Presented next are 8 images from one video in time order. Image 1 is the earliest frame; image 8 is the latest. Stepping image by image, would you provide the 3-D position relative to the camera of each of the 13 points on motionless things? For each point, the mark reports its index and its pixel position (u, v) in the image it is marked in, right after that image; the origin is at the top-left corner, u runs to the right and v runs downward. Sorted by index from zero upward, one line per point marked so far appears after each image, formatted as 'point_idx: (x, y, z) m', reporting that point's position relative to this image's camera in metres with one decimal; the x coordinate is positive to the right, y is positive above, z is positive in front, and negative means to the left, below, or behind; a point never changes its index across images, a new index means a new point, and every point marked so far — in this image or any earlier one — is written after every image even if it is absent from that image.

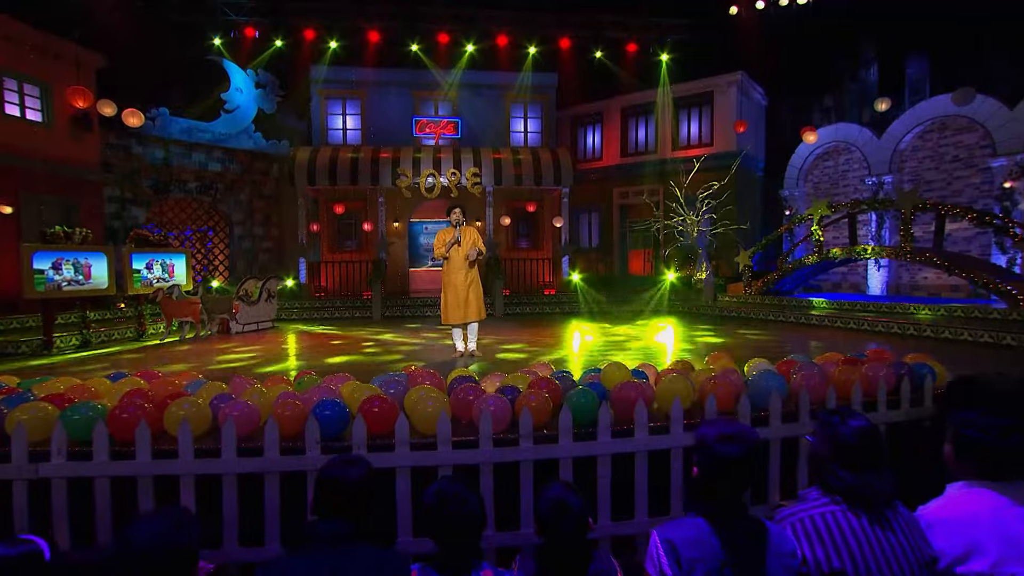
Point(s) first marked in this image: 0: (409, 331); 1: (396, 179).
0: (-2.0, -0.8, +16.6) m
1: (-2.6, +2.5, +19.6) m
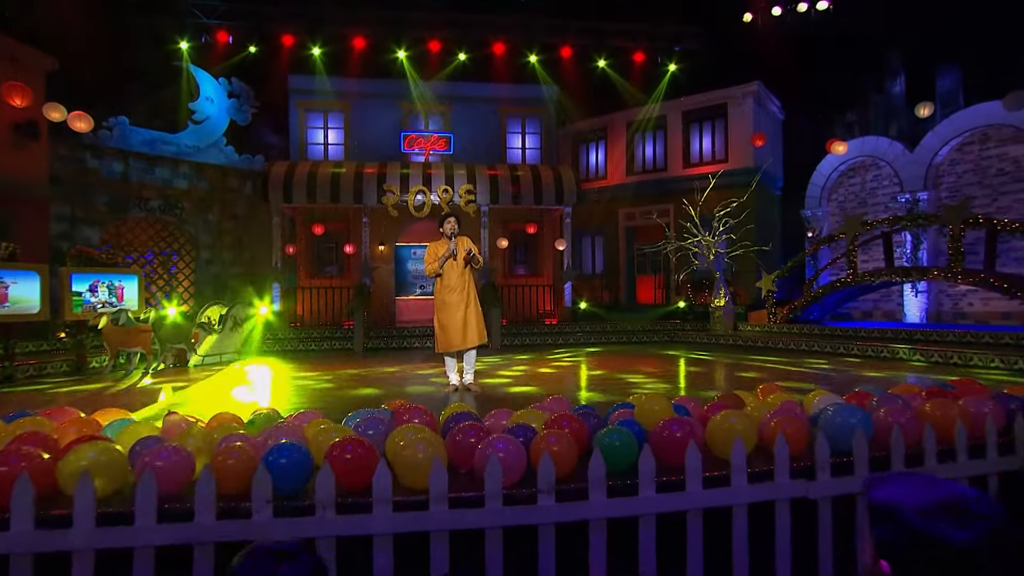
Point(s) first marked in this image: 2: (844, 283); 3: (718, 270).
0: (-2.0, -1.3, +14.6) m
1: (-2.7, +1.9, +17.8) m
2: (+6.2, +0.1, +15.9) m
3: (+4.1, +0.3, +17.1) m
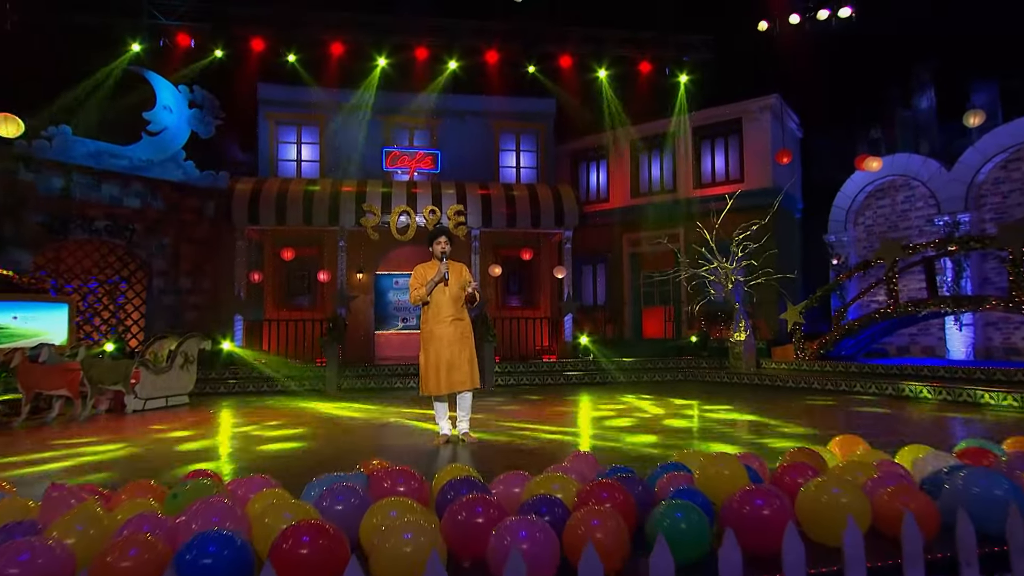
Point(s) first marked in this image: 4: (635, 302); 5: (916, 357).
0: (-2.0, -1.8, +12.5) m
1: (-2.8, +1.3, +15.8) m
2: (+6.1, -0.4, +14.1) m
3: (+4.0, -0.2, +15.3) m
4: (+2.6, -0.3, +17.6) m
5: (+7.2, -1.2, +15.3) m
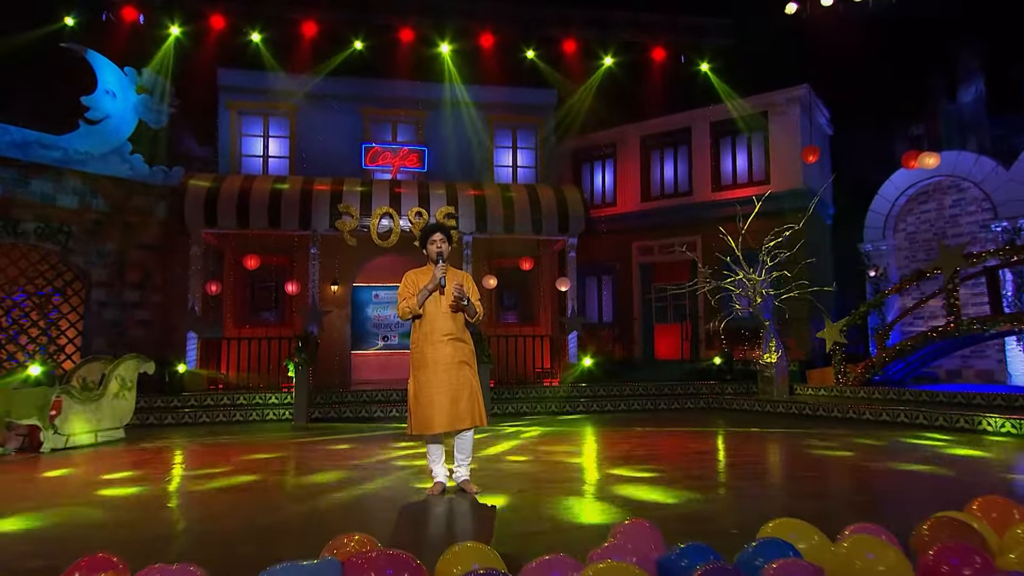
0: (-2.0, -1.9, +10.4) m
1: (-2.8, +1.1, +13.7) m
2: (+6.1, -0.6, +12.2) m
3: (+4.0, -0.5, +13.4) m
4: (+2.5, -0.6, +15.6) m
5: (+7.2, -1.5, +13.4) m
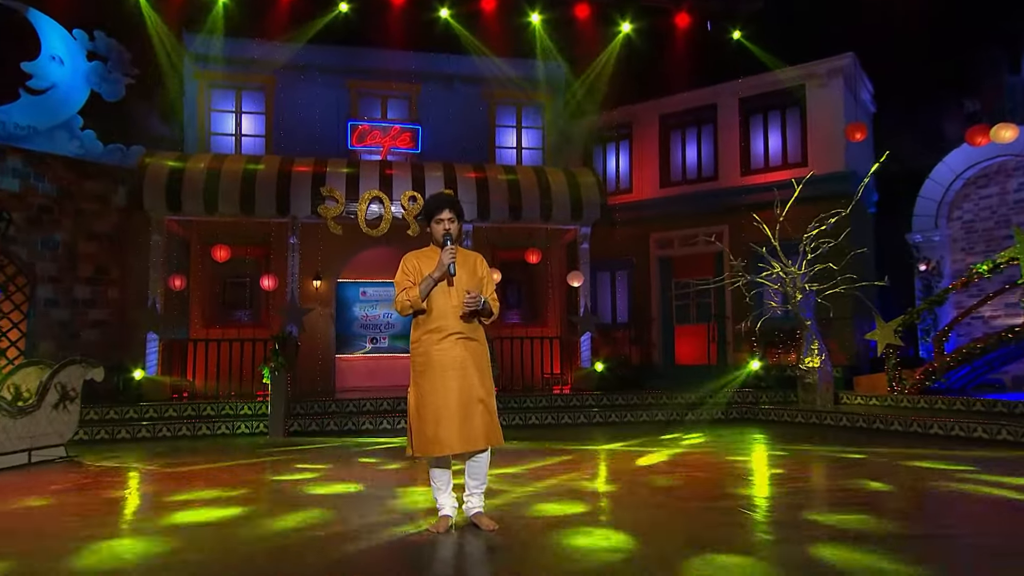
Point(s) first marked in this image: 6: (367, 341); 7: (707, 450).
0: (-1.8, -1.8, +8.7) m
1: (-2.7, +1.2, +12.0) m
2: (+6.3, -0.6, +10.7) m
3: (+4.1, -0.4, +11.8) m
4: (+2.5, -0.5, +14.0) m
5: (+7.3, -1.4, +11.9) m
6: (-2.3, -0.9, +13.7) m
7: (+2.3, -1.9, +10.2) m
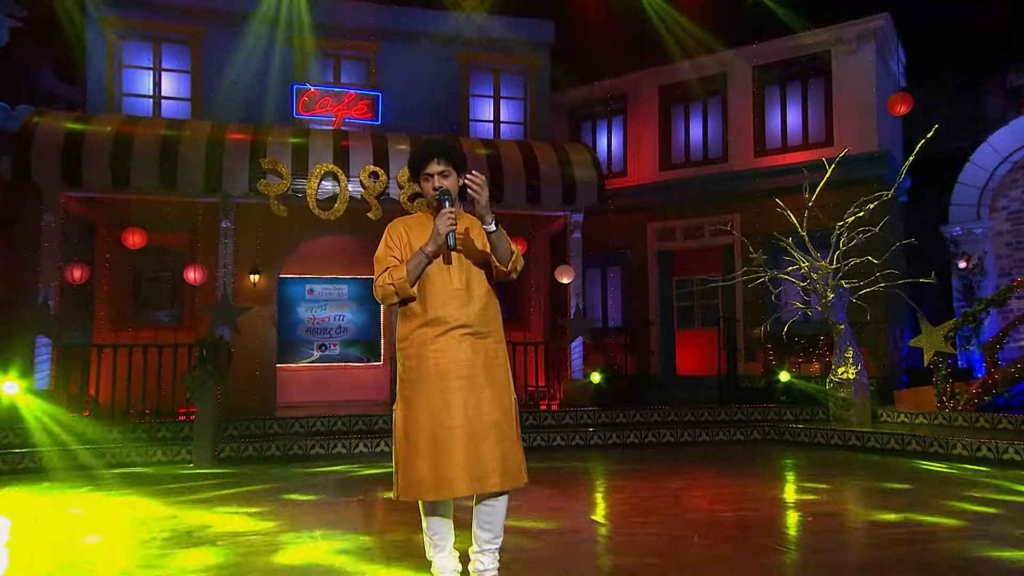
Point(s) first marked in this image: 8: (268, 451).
0: (-1.8, -1.7, +6.5) m
1: (-2.9, +1.2, +9.8) m
2: (+6.1, -0.5, +9.0) m
3: (+3.9, -0.4, +10.0) m
4: (+2.2, -0.5, +12.1) m
5: (+7.1, -1.4, +10.3) m
6: (-2.6, -0.8, +11.4) m
7: (+2.2, -1.9, +8.3) m
8: (-2.6, -1.7, +9.0) m
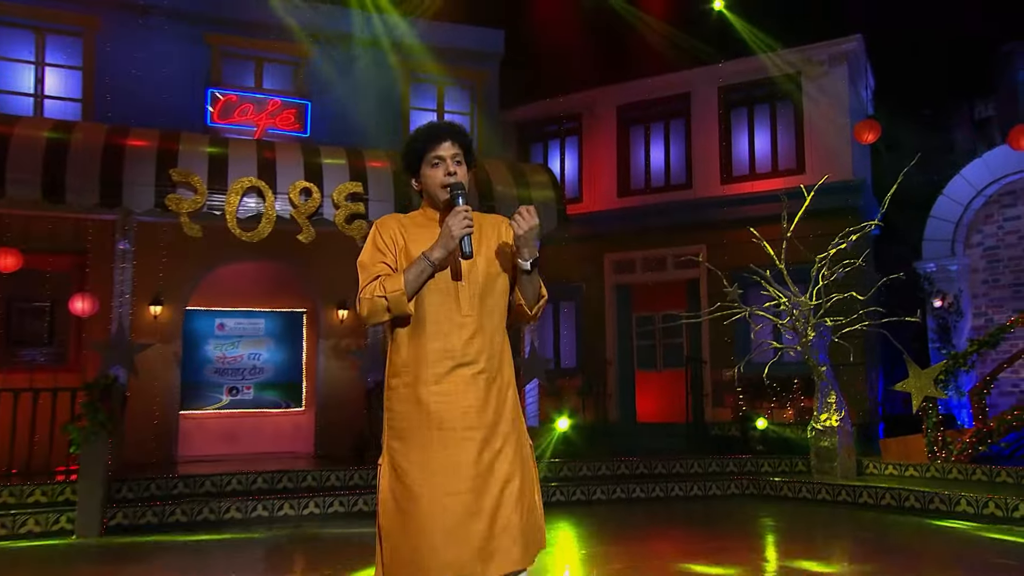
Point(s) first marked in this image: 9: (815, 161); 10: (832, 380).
0: (-1.8, -1.9, +5.0) m
1: (-3.3, +0.9, +8.2) m
2: (+5.7, -1.0, +8.4) m
3: (+3.4, -0.8, +9.1) m
4: (+1.5, -1.0, +11.0) m
5: (+6.5, -1.8, +9.7) m
6: (-3.3, -1.2, +9.8) m
7: (+1.9, -2.2, +7.2) m
8: (-2.9, -2.0, +7.4) m
9: (+3.7, +1.5, +10.3) m
10: (+3.5, -1.0, +9.3) m
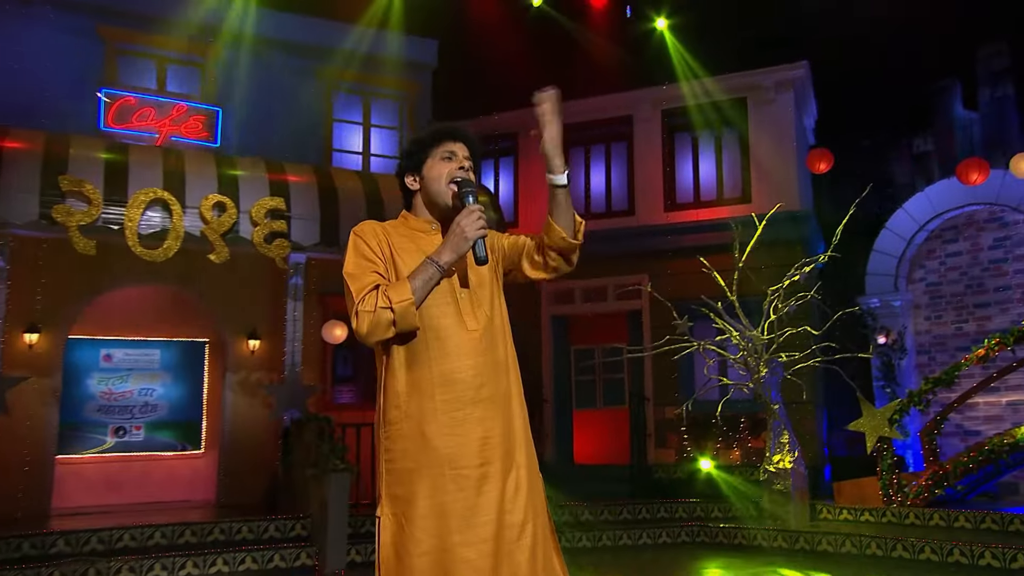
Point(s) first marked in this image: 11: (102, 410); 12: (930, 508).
0: (-2.0, -2.1, +3.9) m
1: (-3.8, +0.7, +7.0) m
2: (+5.2, -1.3, +8.2) m
3: (+2.7, -1.1, +8.7) m
4: (+0.6, -1.3, +10.3) m
5: (+5.8, -2.3, +9.6) m
6: (-3.9, -1.5, +8.5) m
7: (+1.5, -2.5, +6.5) m
8: (-3.3, -2.2, +6.1) m
9: (+2.9, +1.1, +9.9) m
10: (+2.9, -1.4, +8.8) m
11: (-4.0, -1.2, +8.6) m
12: (+4.2, -2.2, +8.6) m
